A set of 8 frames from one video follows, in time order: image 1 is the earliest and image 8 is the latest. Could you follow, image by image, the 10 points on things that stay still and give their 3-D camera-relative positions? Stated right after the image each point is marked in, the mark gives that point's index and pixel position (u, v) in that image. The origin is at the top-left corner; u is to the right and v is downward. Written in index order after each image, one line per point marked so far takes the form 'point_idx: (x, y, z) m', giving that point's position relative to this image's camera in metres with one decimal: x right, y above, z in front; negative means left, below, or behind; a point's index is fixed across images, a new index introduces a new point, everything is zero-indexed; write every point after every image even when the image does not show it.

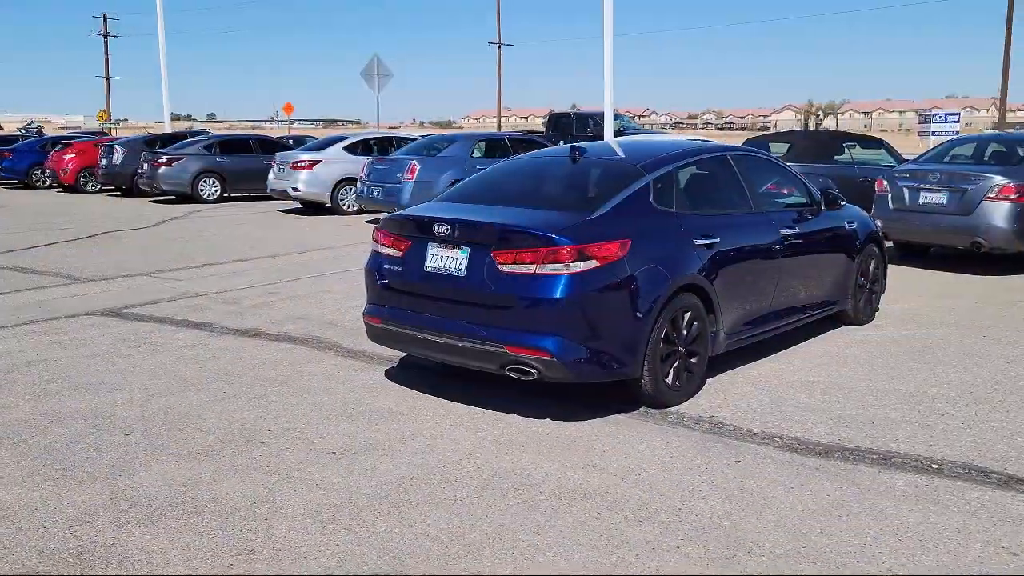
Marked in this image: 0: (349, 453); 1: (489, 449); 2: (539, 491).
0: (-0.8, -0.8, +4.8) m
1: (-0.1, -0.8, +4.8) m
2: (+0.1, -0.9, +4.3) m
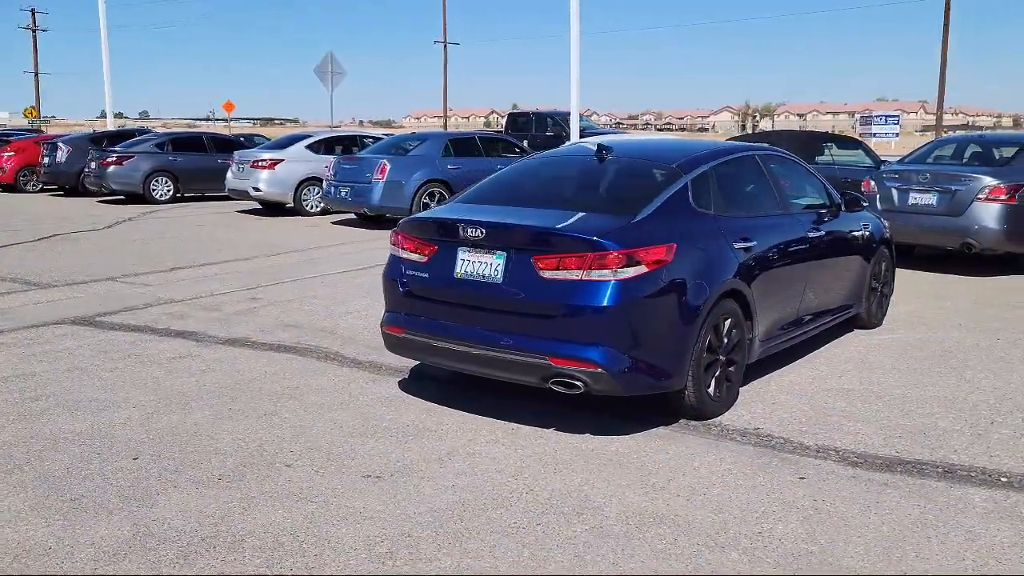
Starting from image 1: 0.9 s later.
0: (-0.6, -0.9, +4.4) m
1: (+0.1, -0.9, +4.5) m
2: (+0.4, -1.0, +4.0) m
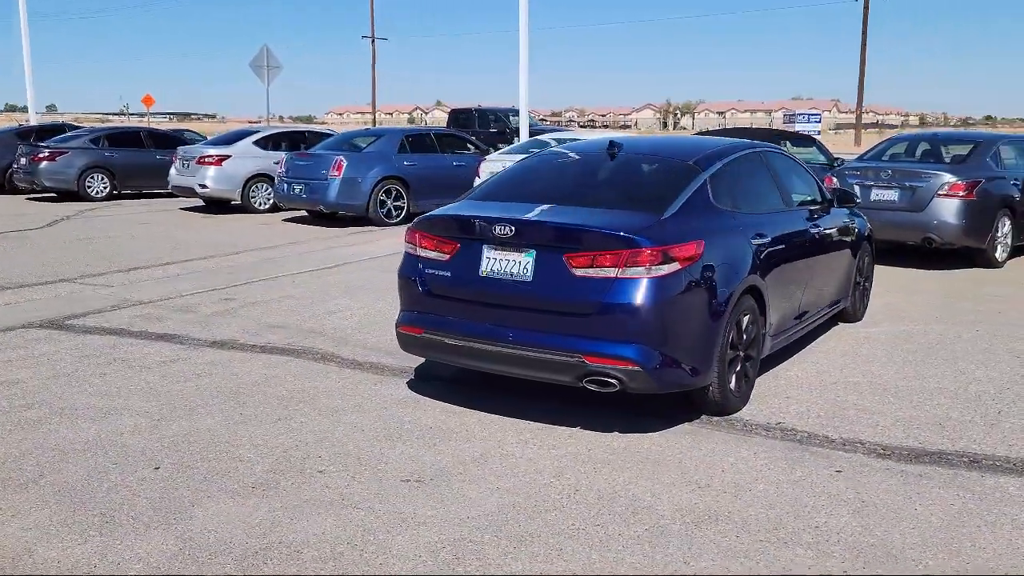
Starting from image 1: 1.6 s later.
0: (-0.4, -0.9, +4.3) m
1: (+0.3, -0.9, +4.5) m
2: (+0.6, -1.0, +4.0) m
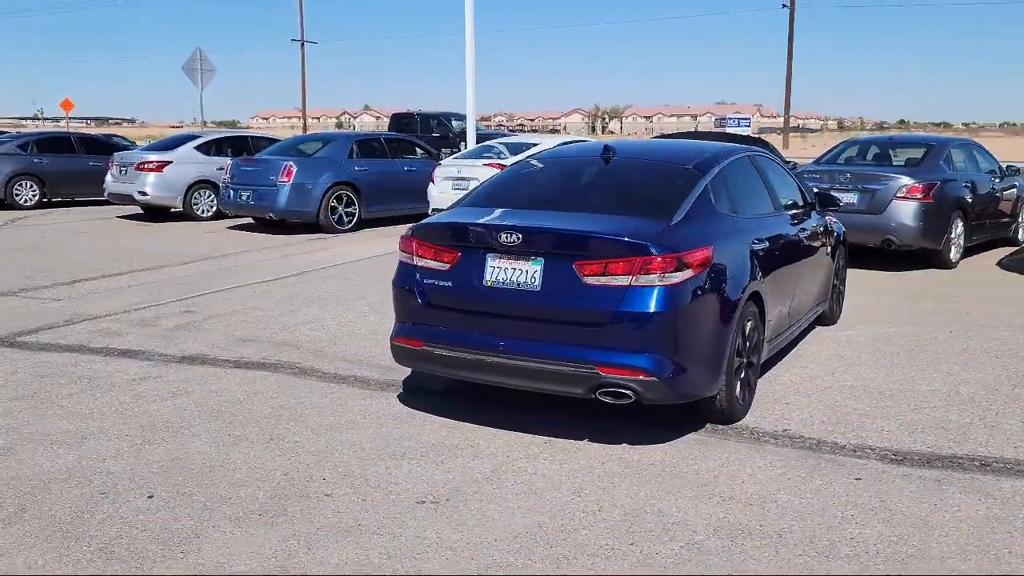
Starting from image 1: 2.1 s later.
0: (-0.3, -0.9, +4.1) m
1: (+0.4, -0.9, +4.3) m
2: (+0.7, -1.0, +3.8) m
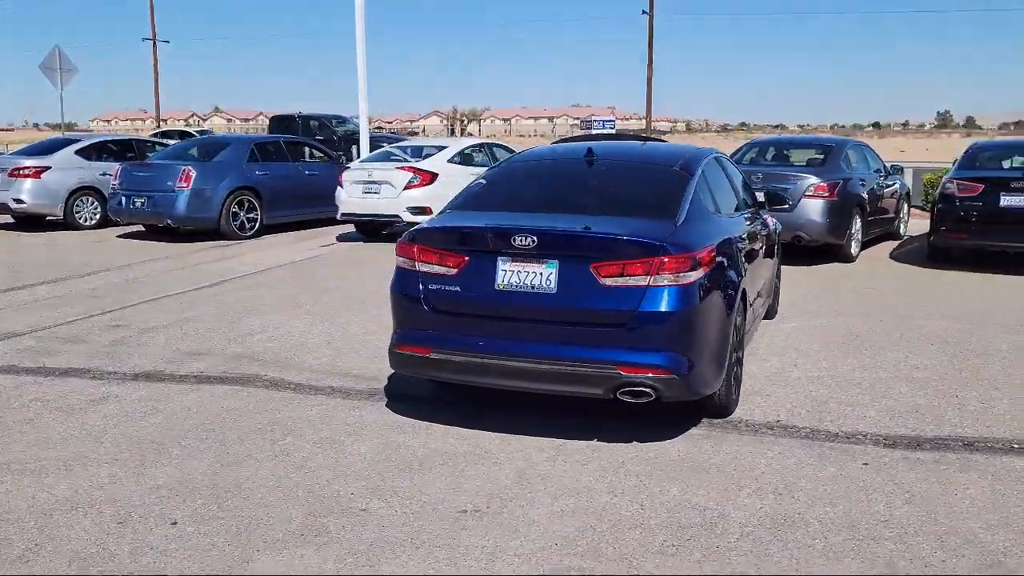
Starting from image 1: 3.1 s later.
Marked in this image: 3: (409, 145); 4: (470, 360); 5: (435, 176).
0: (-0.1, -1.0, +4.1) m
1: (+0.5, -0.9, +4.4) m
2: (+1.0, -1.0, +3.9) m
3: (-1.7, +2.3, +15.1) m
4: (-0.2, -0.4, +4.9) m
5: (-1.1, +1.6, +13.2) m
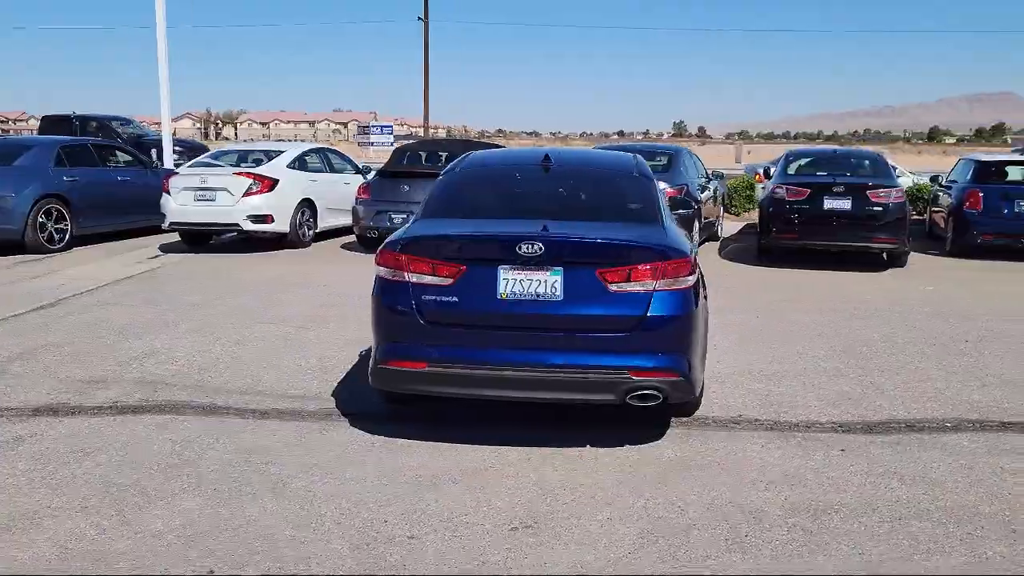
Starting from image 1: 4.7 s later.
0: (+0.1, -1.0, +4.0) m
1: (+0.6, -0.9, +4.4) m
2: (+1.2, -1.0, +4.1) m
3: (-4.2, +2.1, +14.3) m
4: (-0.2, -0.4, +4.8) m
5: (-3.2, +1.4, +12.6) m
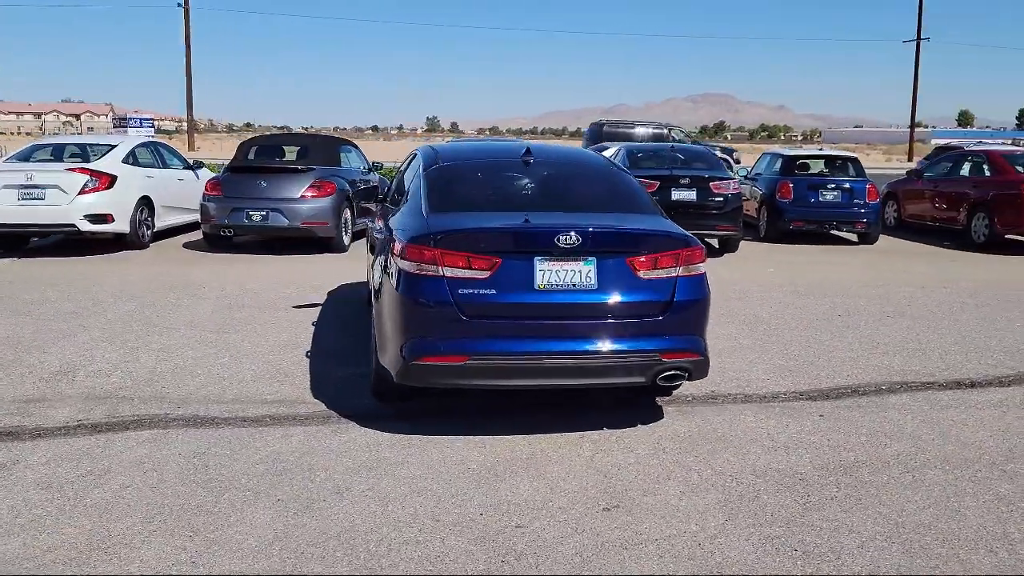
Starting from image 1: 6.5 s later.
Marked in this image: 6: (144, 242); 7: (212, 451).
0: (+0.5, -1.0, +4.1) m
1: (+0.9, -0.9, +4.7) m
2: (+1.5, -0.9, +4.5) m
3: (-6.4, +2.0, +13.0) m
4: (-0.1, -0.4, +4.8) m
5: (-5.0, +1.4, +11.6) m
6: (-4.8, +0.6, +12.3) m
7: (-1.5, -0.8, +4.7) m
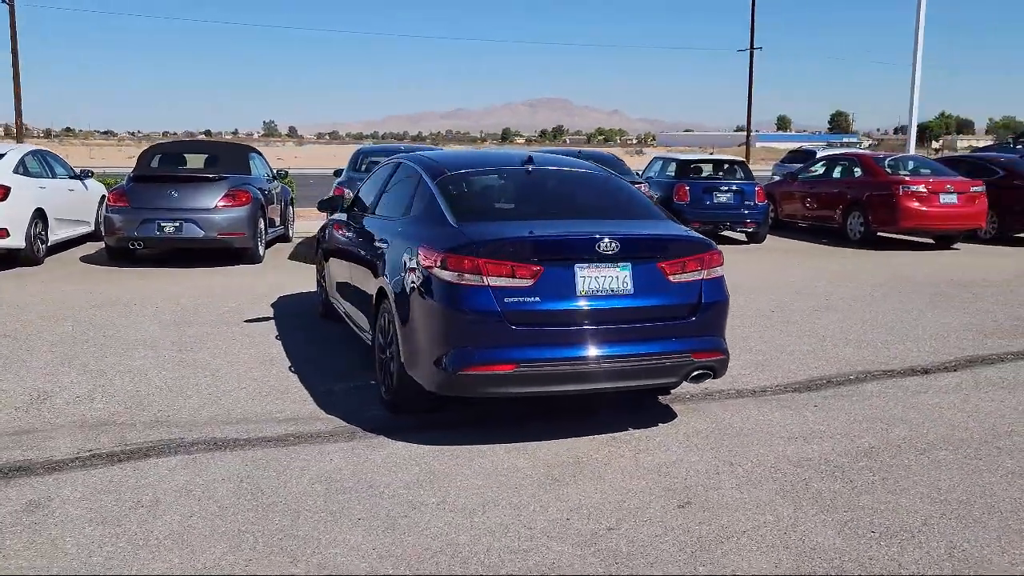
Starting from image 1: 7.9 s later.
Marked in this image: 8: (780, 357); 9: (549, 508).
0: (+0.8, -1.0, +4.3) m
1: (+1.1, -0.9, +4.9) m
2: (+1.7, -0.9, +4.8) m
3: (-7.5, +1.7, +11.9) m
4: (+0.2, -0.4, +4.9) m
5: (-5.9, +1.1, +10.8) m
6: (-5.8, +0.4, +11.5) m
7: (-1.2, -0.9, +4.5) m
8: (+2.1, -0.5, +7.2) m
9: (+0.2, -1.0, +4.1) m
